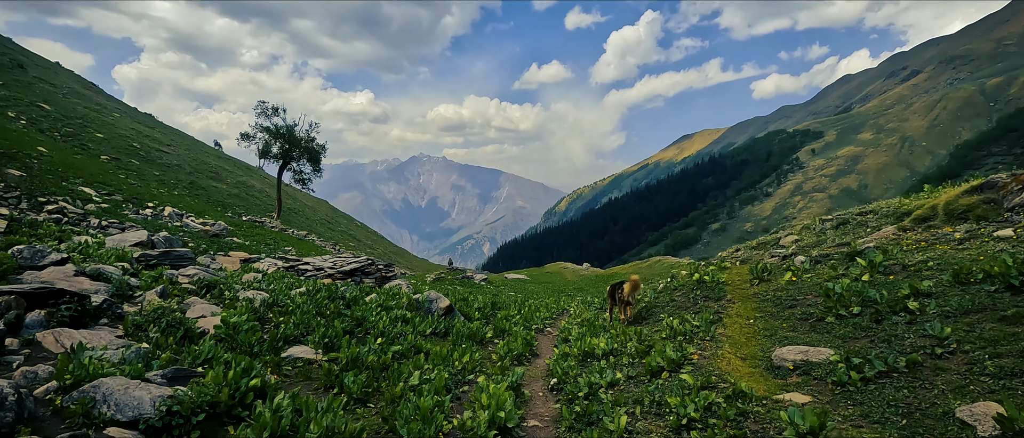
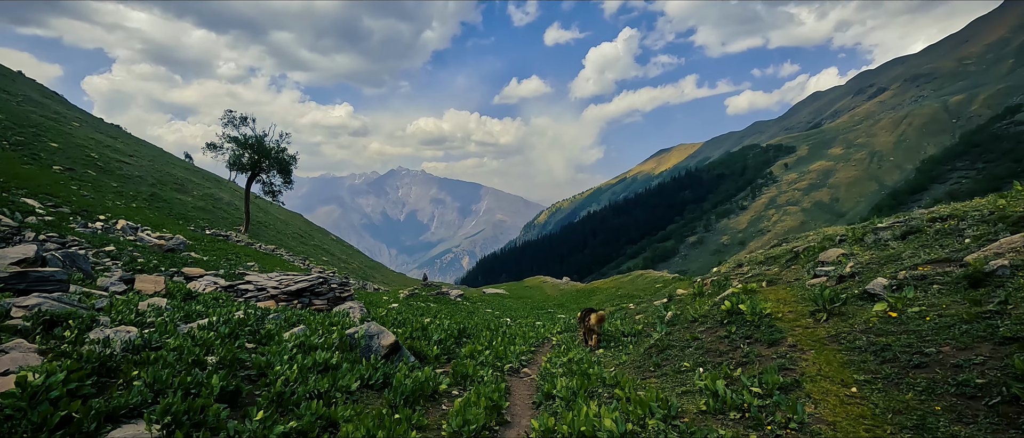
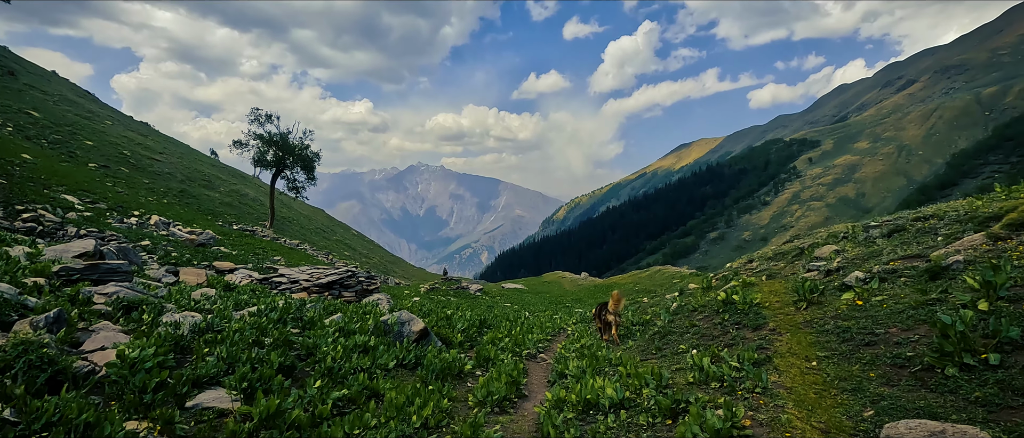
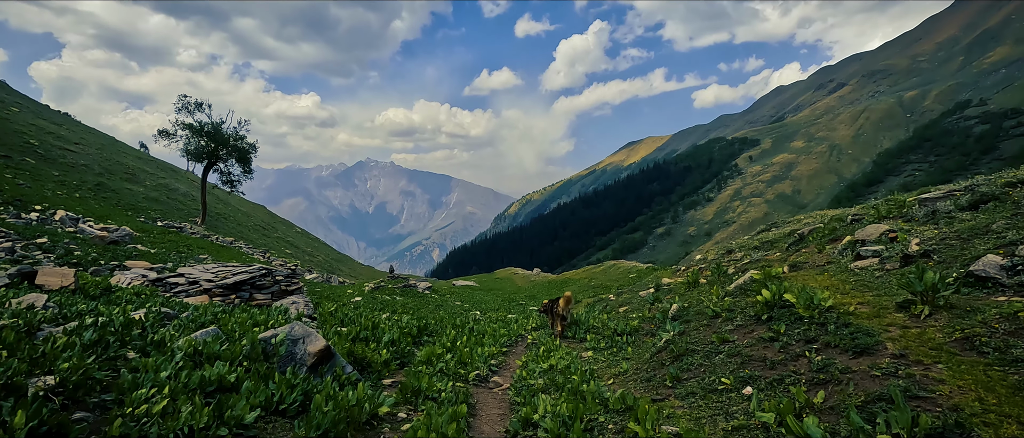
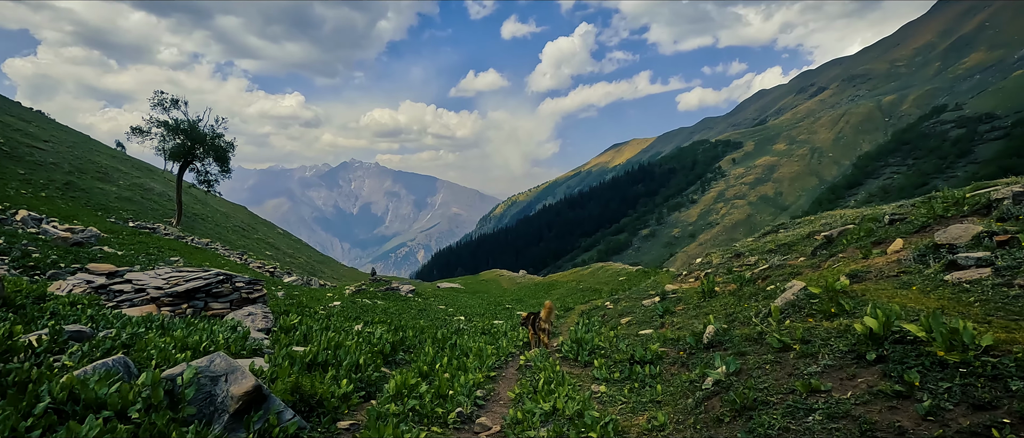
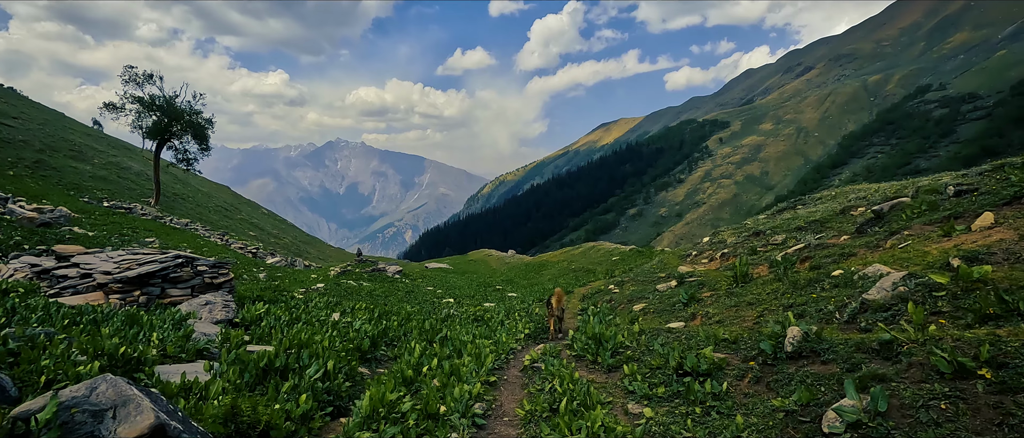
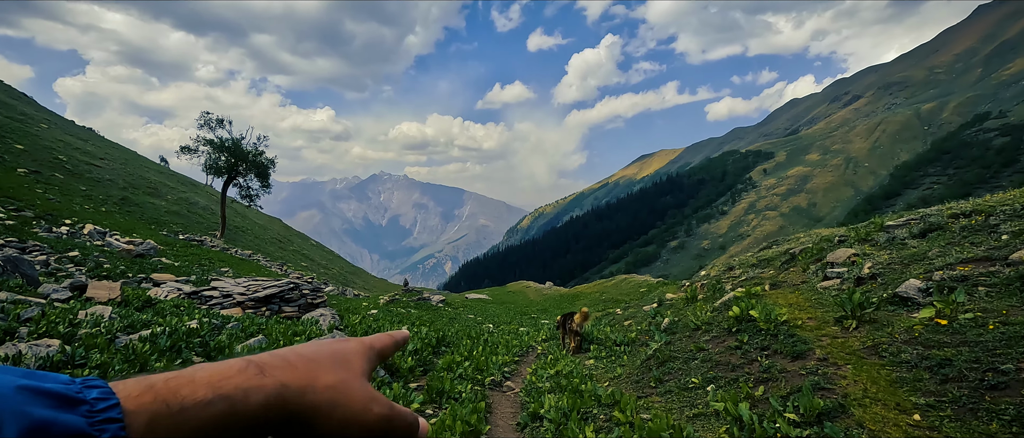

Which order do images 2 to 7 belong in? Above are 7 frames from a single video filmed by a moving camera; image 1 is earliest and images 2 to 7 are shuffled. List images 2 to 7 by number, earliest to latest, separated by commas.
3, 2, 7, 4, 5, 6
